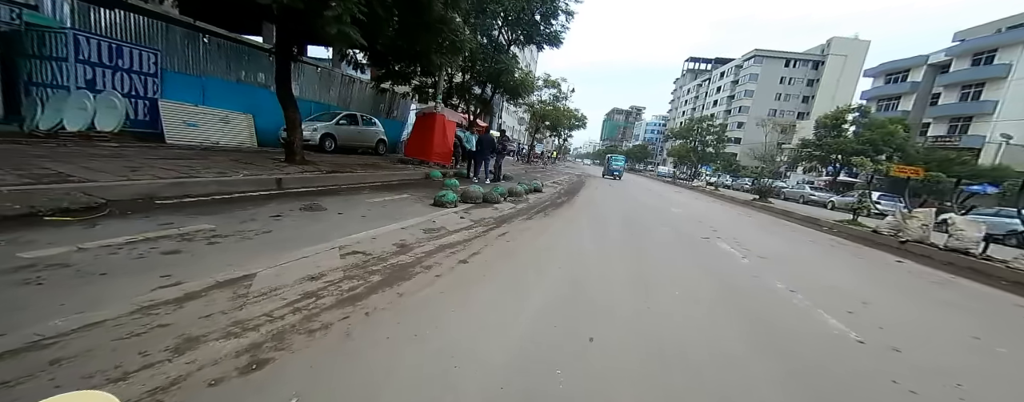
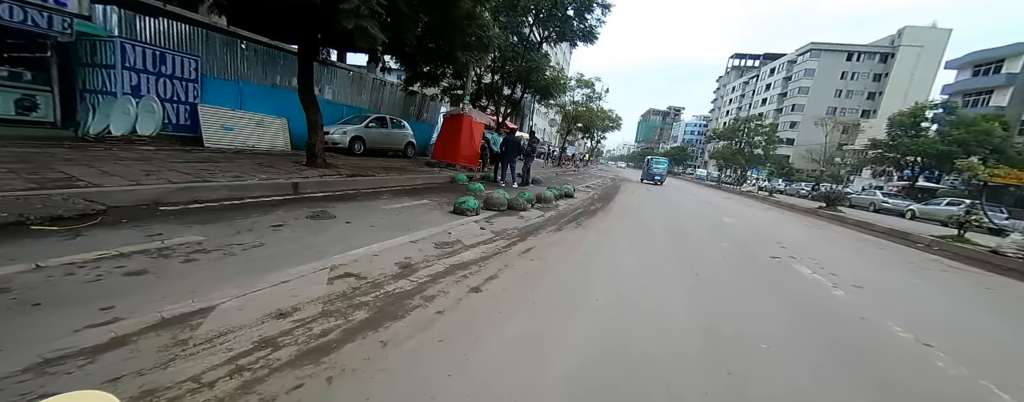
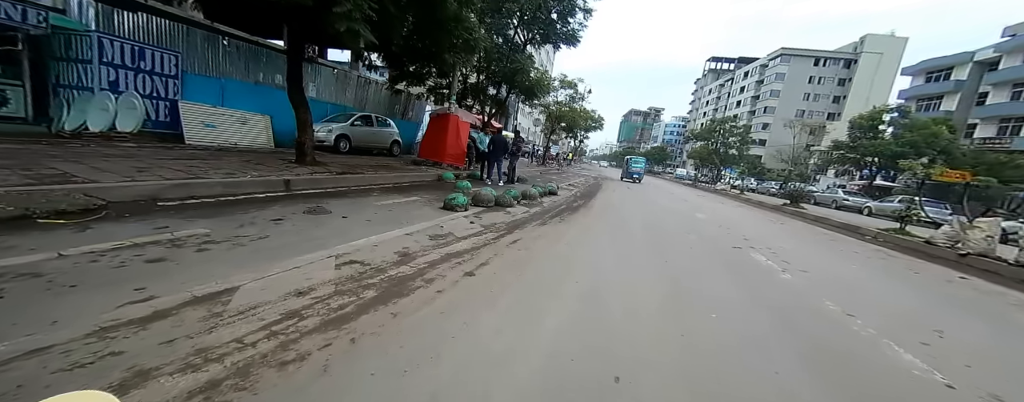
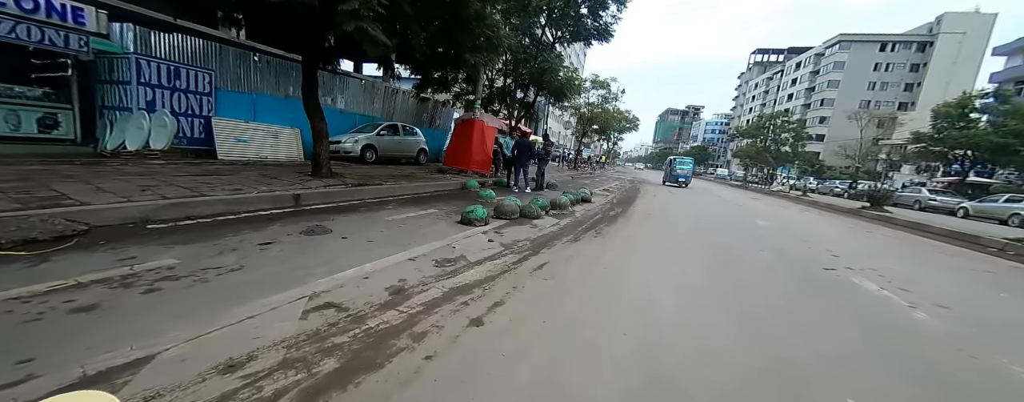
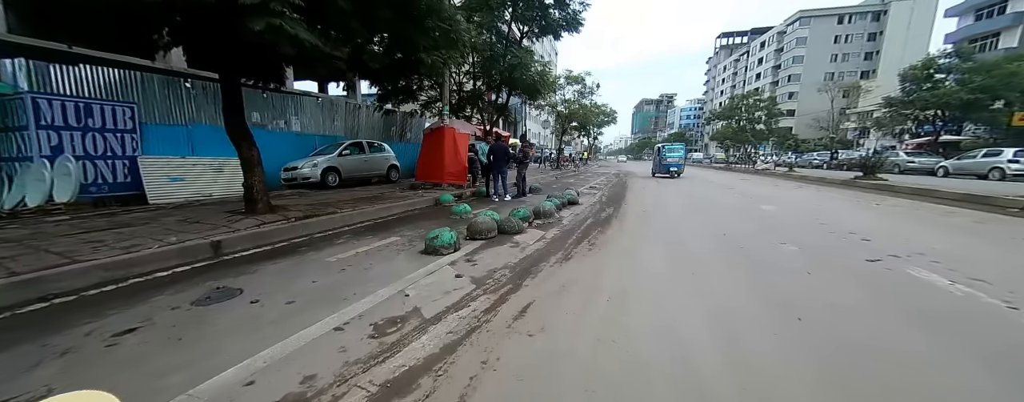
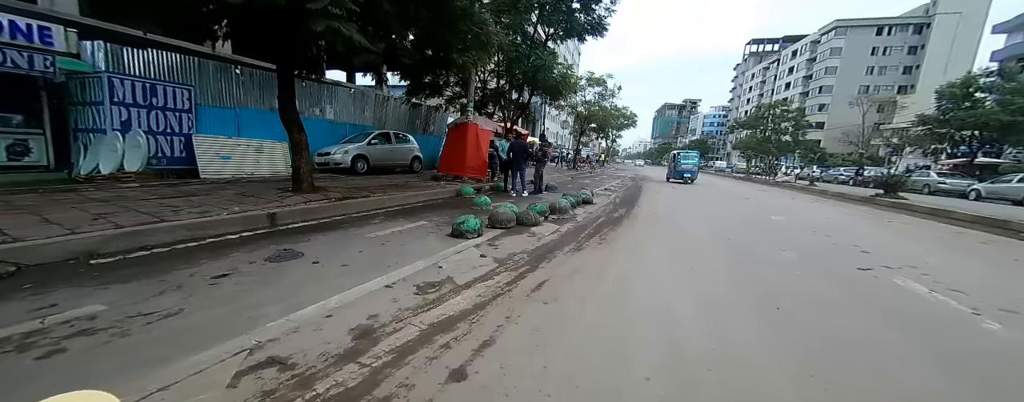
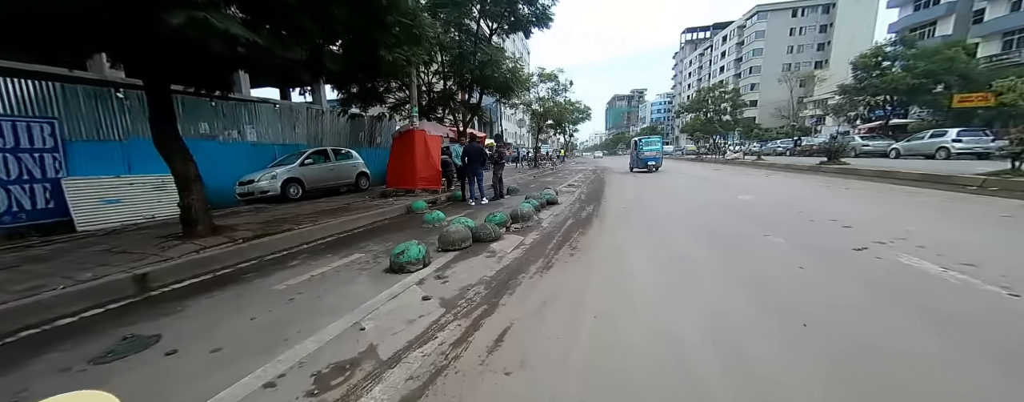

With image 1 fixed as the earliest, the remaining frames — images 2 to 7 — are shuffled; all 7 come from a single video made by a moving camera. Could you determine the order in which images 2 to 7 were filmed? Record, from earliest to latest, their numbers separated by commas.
3, 2, 4, 6, 5, 7
